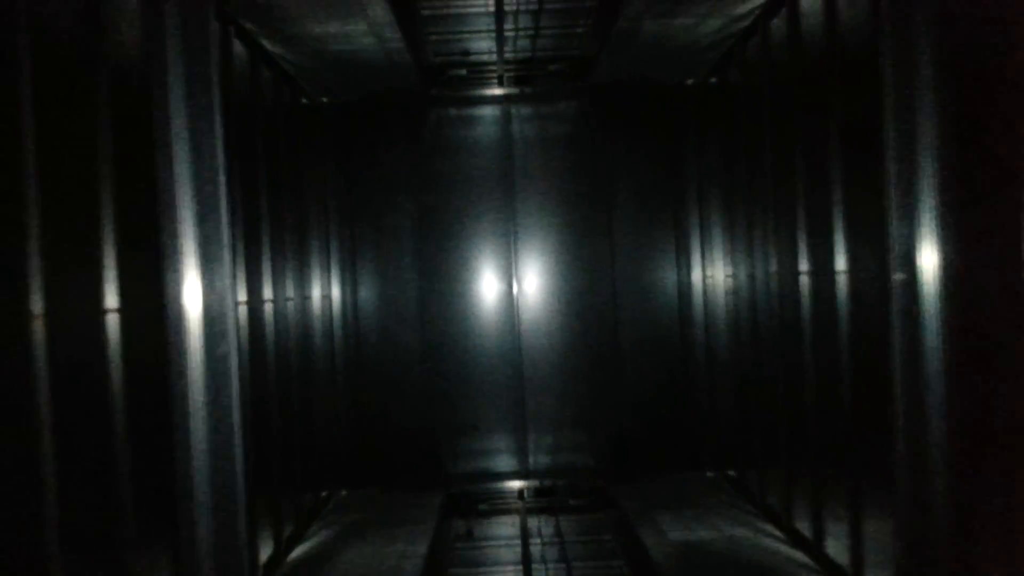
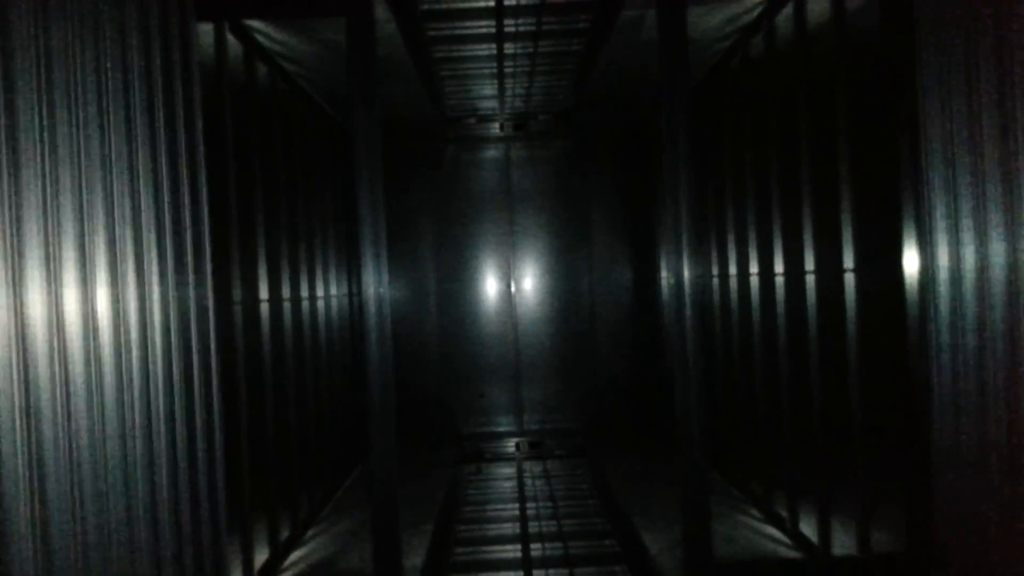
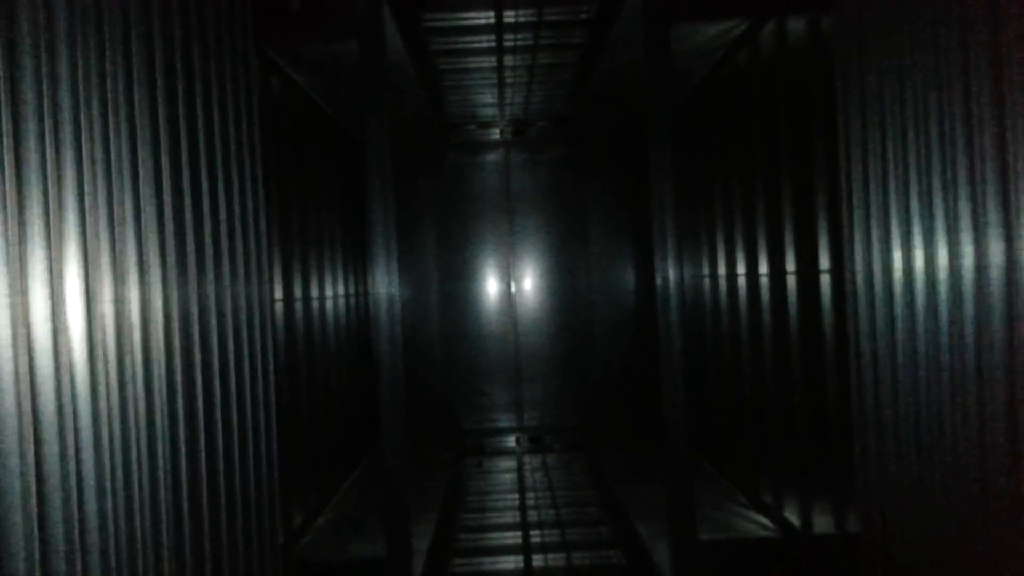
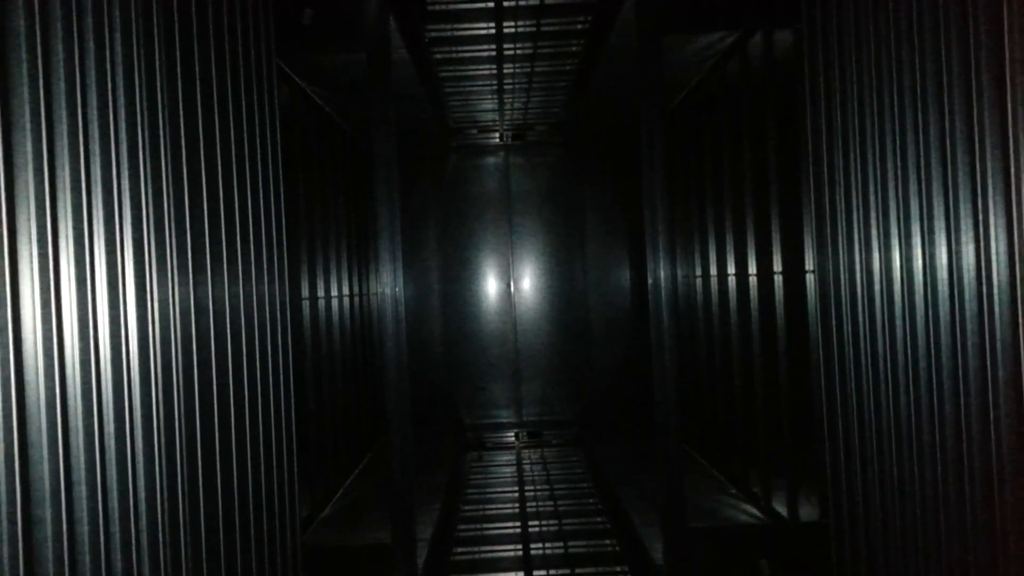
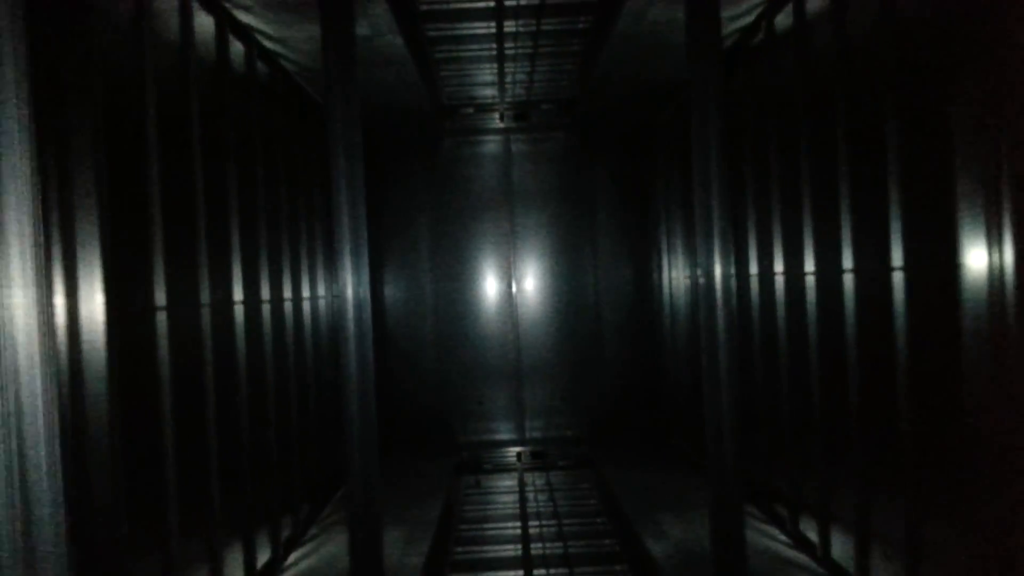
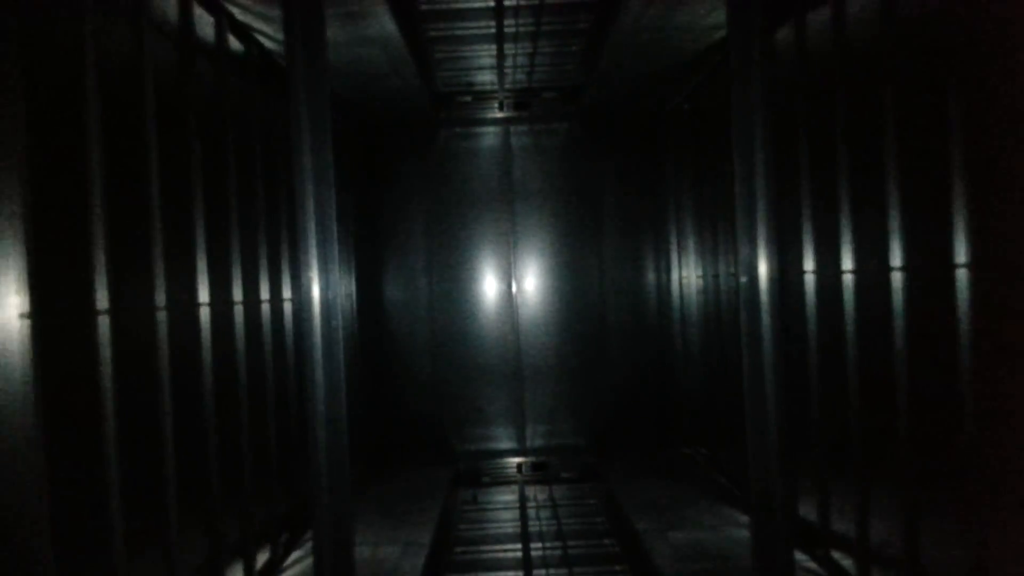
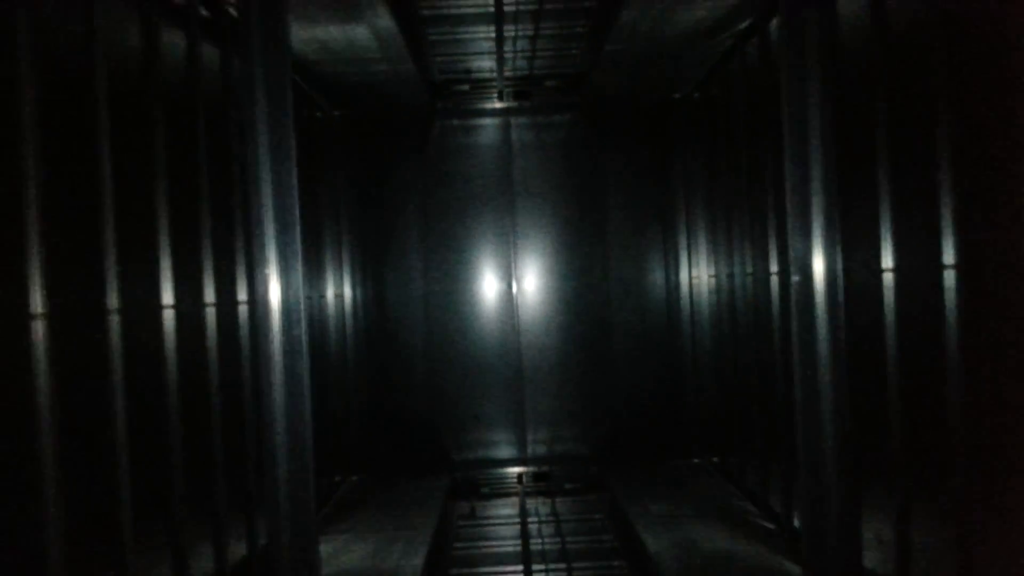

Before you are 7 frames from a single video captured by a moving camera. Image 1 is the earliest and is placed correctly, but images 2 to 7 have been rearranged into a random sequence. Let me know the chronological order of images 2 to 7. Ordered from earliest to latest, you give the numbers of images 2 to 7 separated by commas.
7, 6, 5, 2, 3, 4
